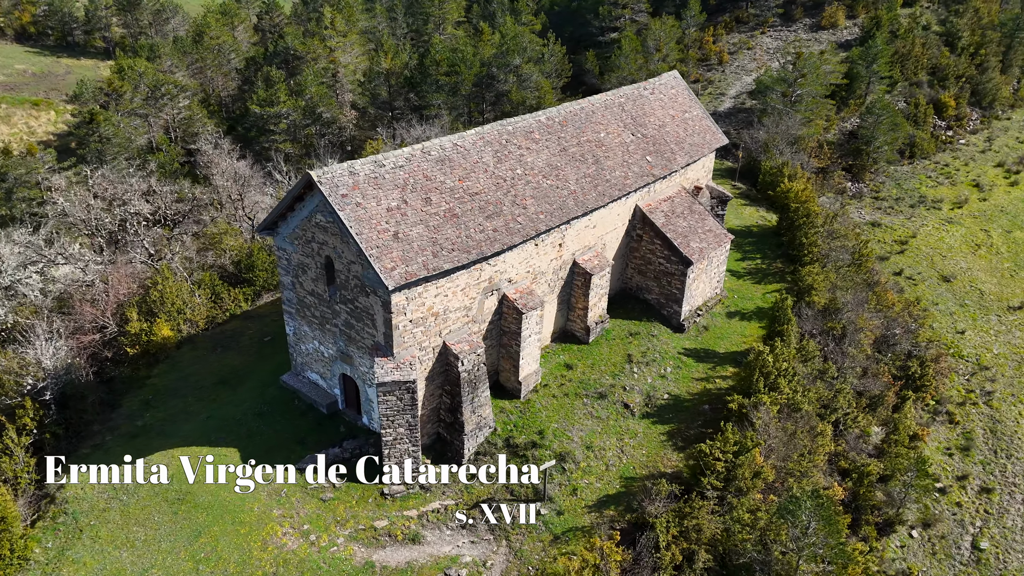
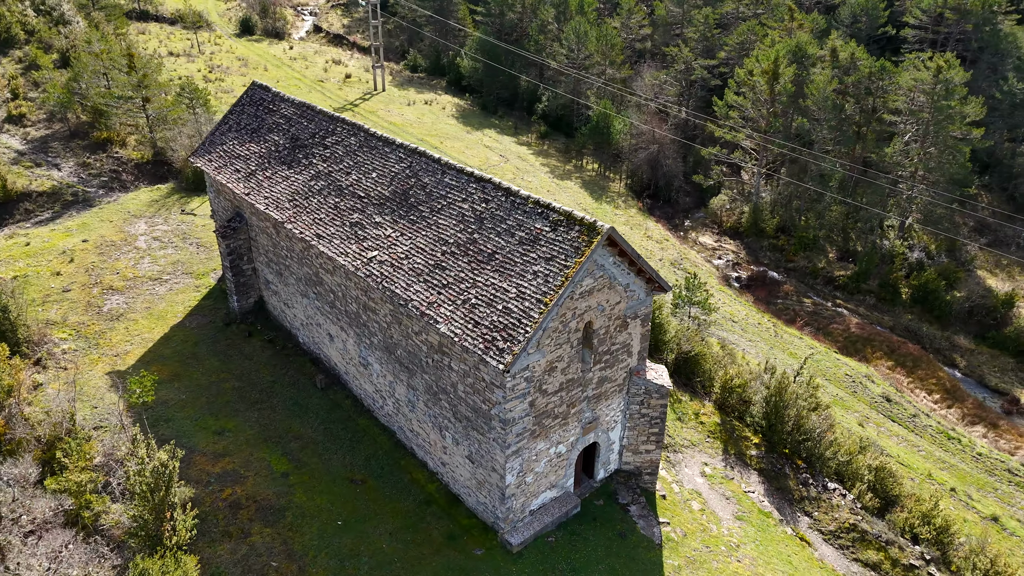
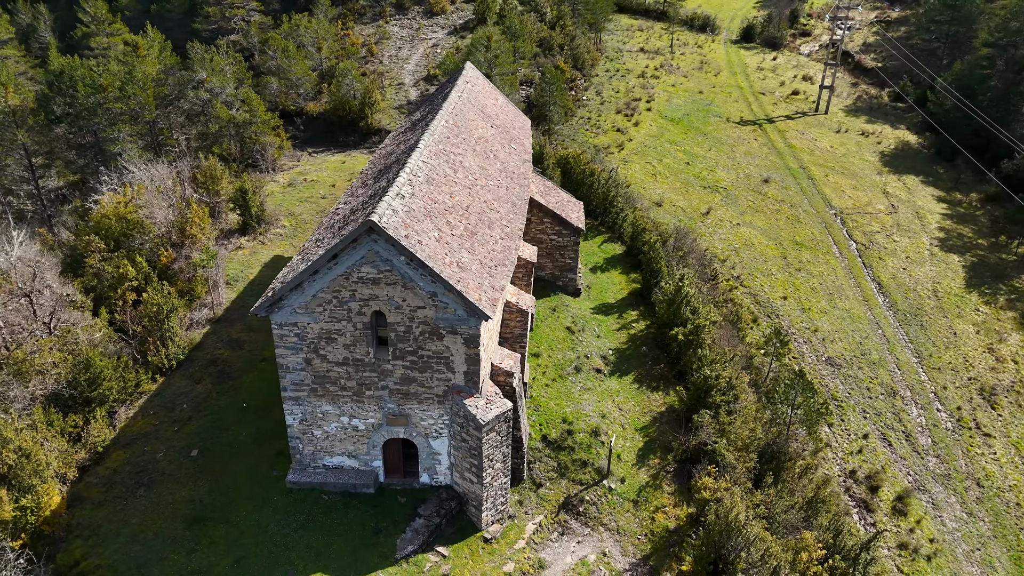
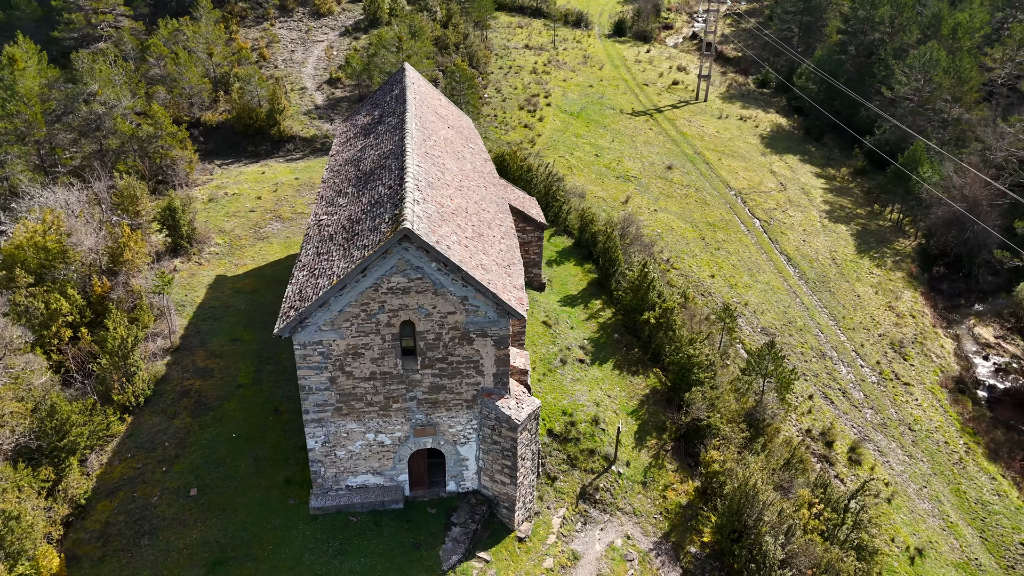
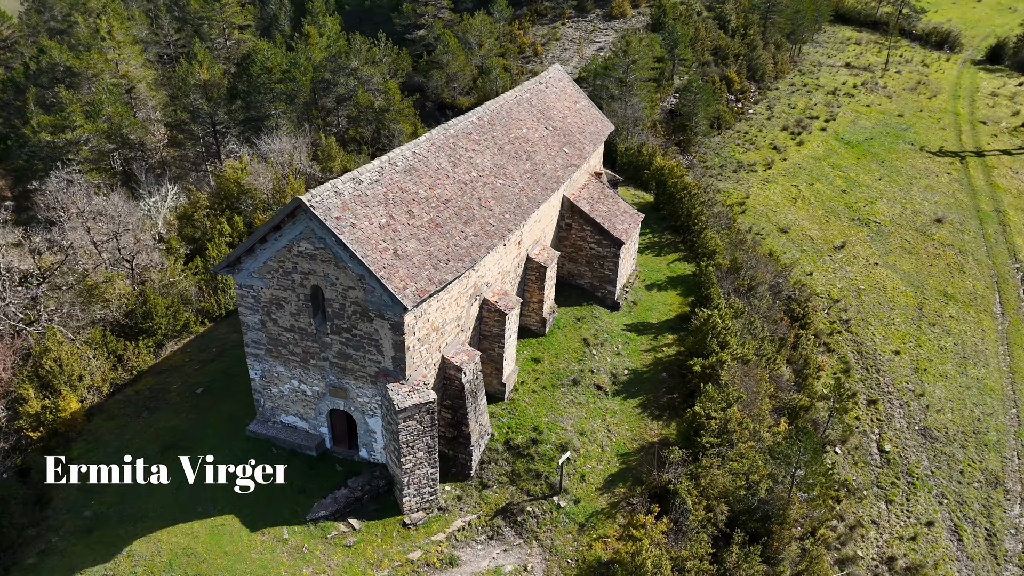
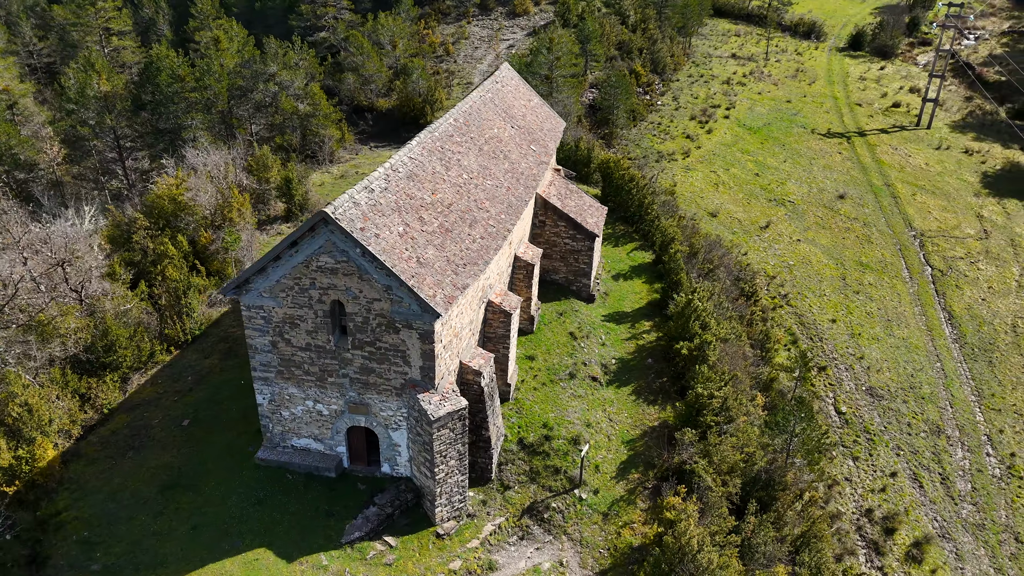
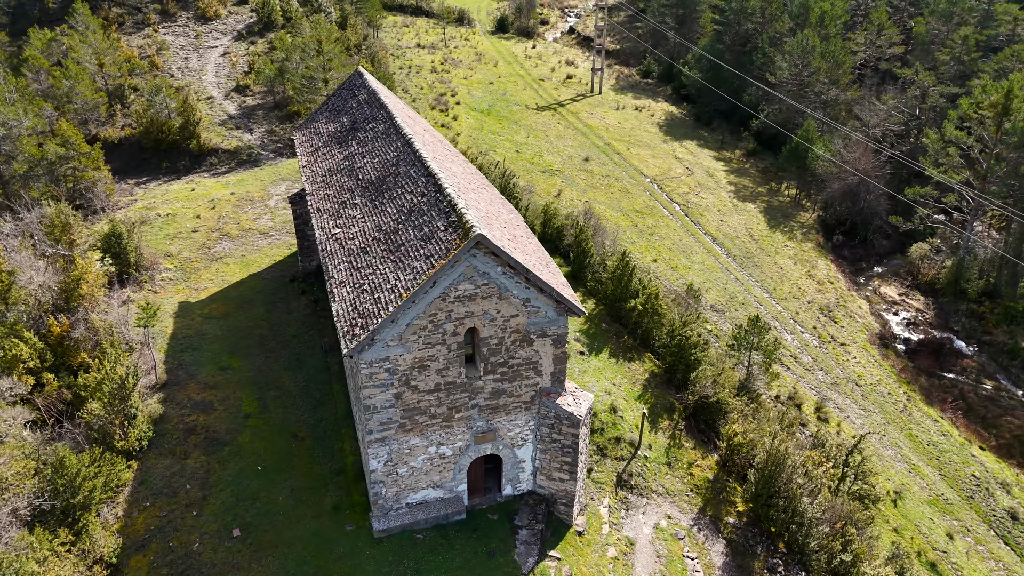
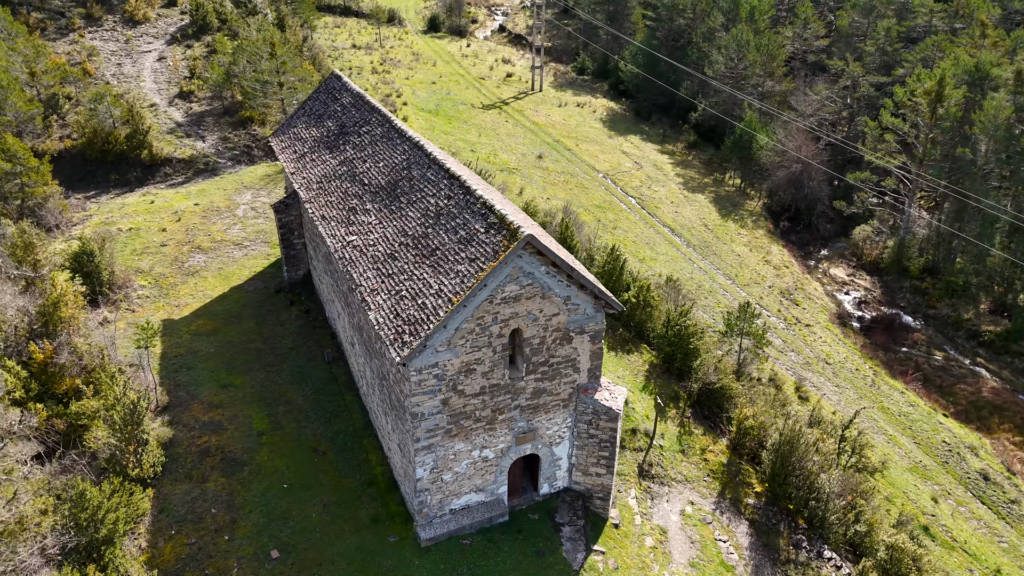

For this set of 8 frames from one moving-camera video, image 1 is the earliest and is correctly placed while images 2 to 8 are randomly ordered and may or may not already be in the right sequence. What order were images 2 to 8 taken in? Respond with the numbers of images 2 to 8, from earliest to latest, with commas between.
5, 6, 3, 4, 7, 8, 2
